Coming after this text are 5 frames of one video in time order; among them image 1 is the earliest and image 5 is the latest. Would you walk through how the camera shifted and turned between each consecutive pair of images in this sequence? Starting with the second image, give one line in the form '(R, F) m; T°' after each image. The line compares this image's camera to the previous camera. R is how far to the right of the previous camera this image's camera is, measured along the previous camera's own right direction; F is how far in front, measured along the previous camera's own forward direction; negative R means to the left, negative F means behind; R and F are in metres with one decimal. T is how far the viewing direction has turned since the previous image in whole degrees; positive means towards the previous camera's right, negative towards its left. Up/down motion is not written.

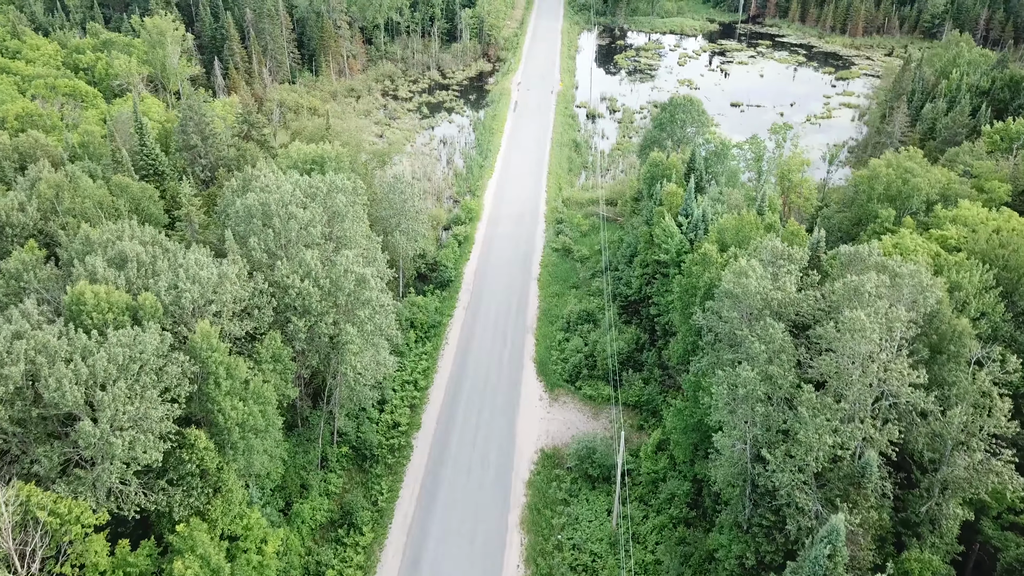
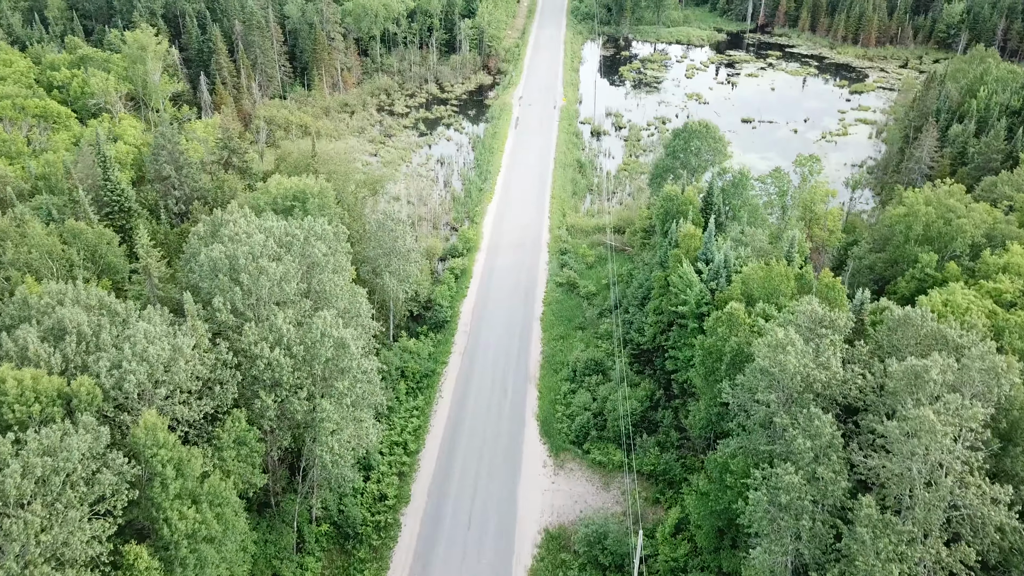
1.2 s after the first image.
(0.0, +4.5) m; 0°
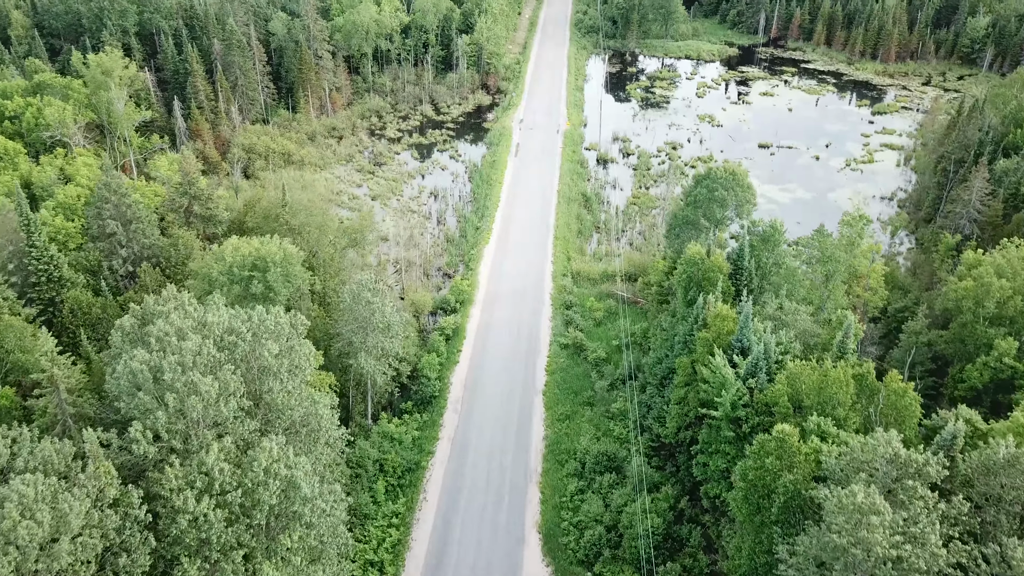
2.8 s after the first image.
(+0.2, +6.7) m; 0°
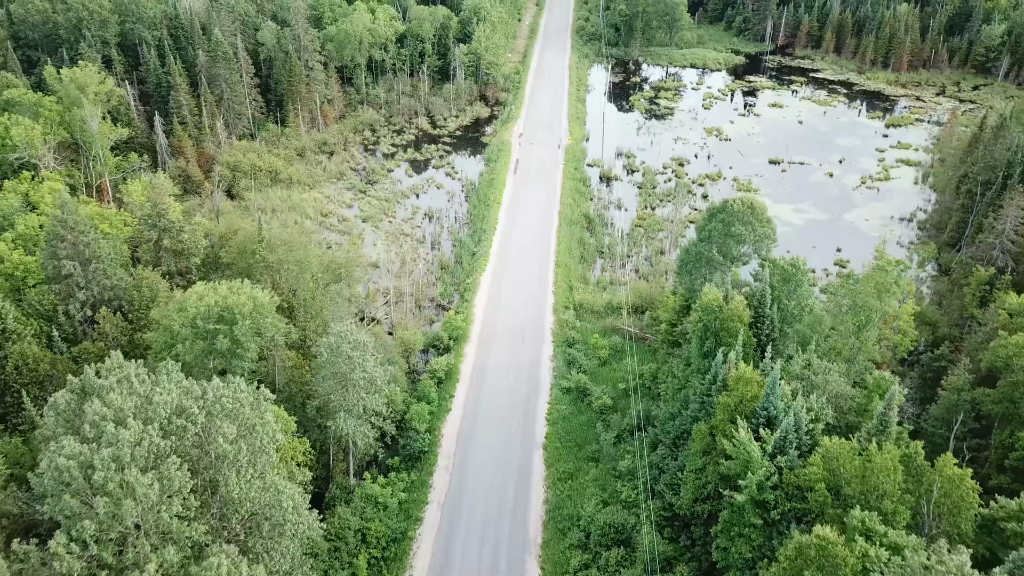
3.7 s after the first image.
(+0.2, +4.0) m; 0°
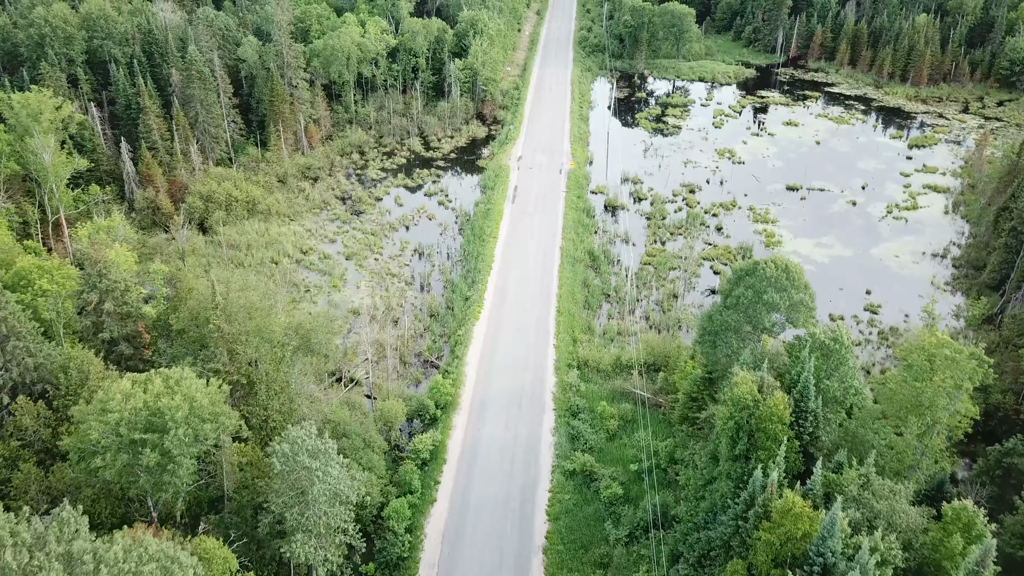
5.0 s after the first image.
(+0.3, +6.1) m; 0°
